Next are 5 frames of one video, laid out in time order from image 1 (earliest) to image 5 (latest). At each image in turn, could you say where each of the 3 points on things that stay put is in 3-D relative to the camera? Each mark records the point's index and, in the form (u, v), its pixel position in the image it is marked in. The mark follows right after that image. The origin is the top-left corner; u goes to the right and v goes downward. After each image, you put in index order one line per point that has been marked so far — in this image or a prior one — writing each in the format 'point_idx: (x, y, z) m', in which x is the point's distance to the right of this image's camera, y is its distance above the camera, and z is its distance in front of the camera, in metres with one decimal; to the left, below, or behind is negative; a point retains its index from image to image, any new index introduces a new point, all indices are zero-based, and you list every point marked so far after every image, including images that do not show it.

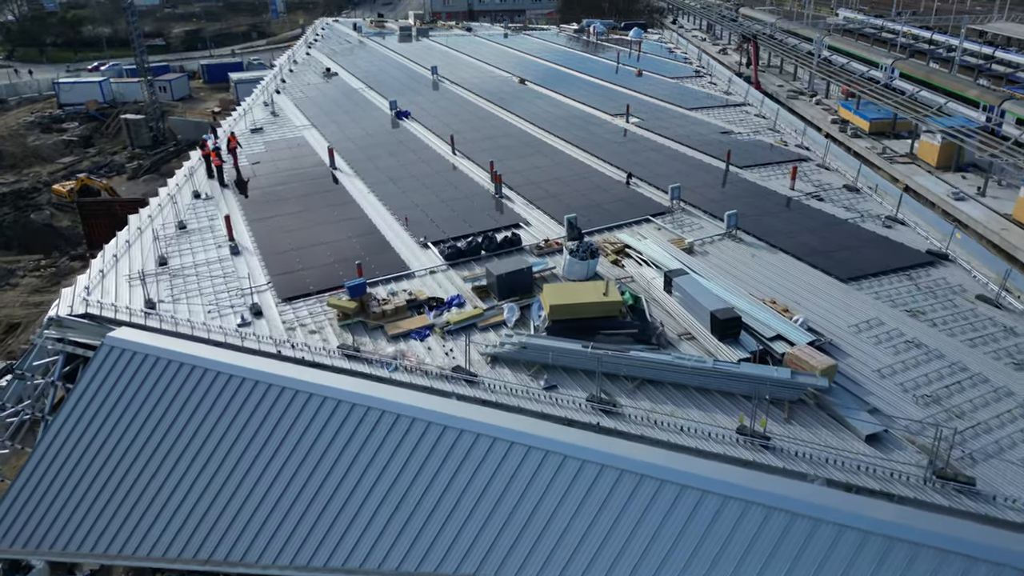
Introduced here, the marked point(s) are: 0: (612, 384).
0: (+2.5, -2.4, +14.4) m
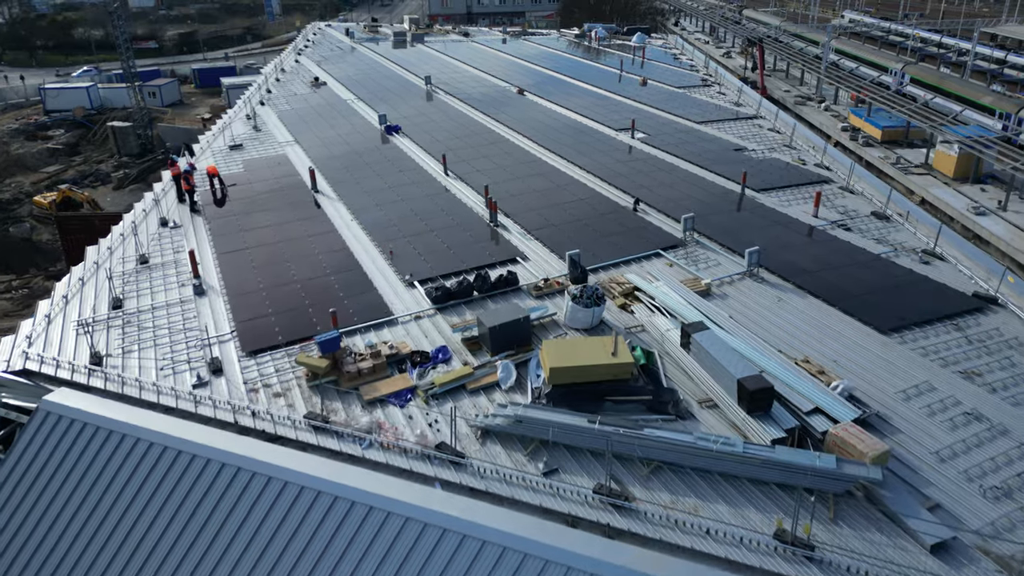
0: (+2.3, -3.8, +12.3) m
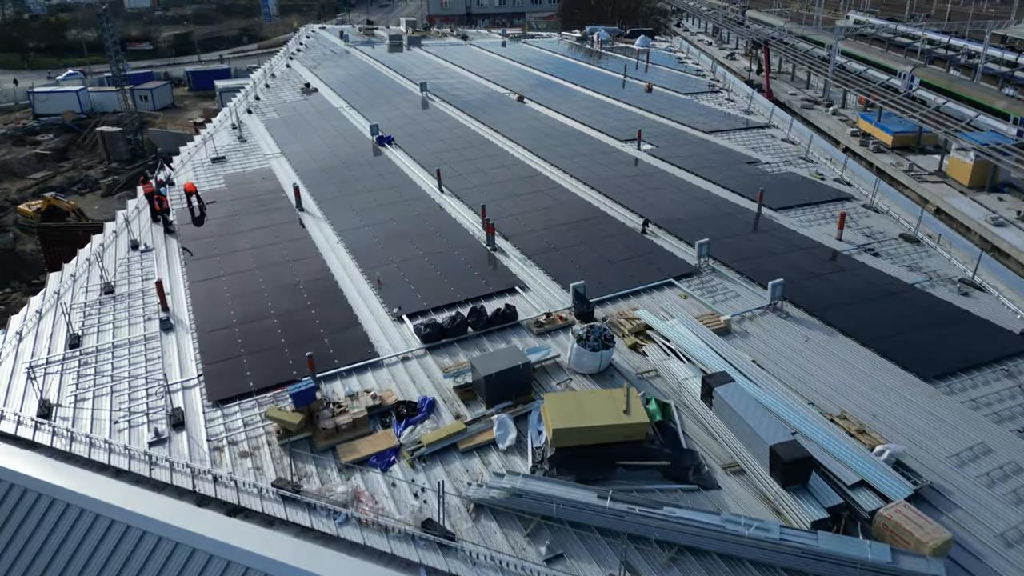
0: (+2.3, -4.8, +10.6) m
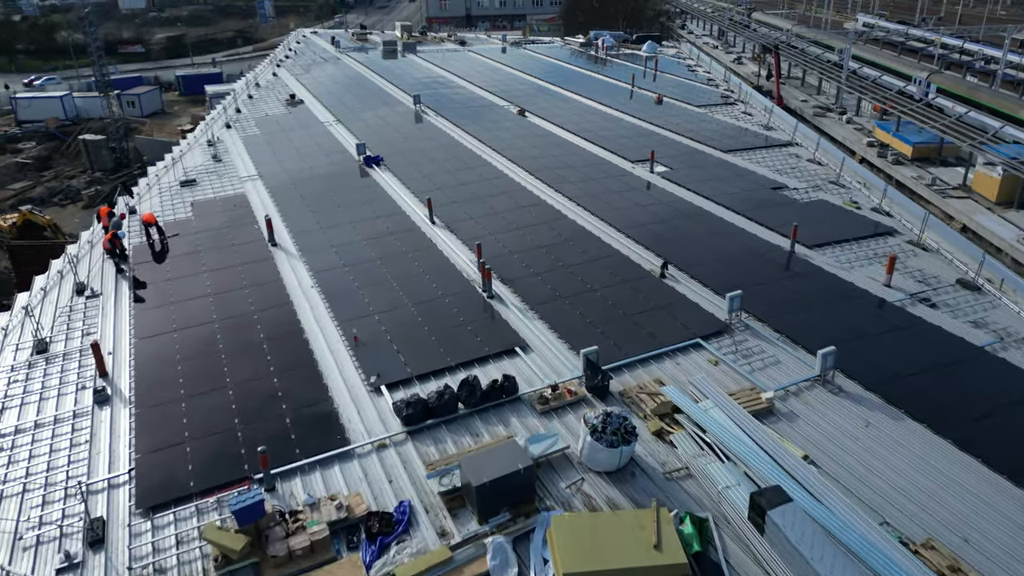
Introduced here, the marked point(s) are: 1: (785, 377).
0: (+2.3, -6.5, +7.9) m
1: (+6.6, -2.1, +14.2) m
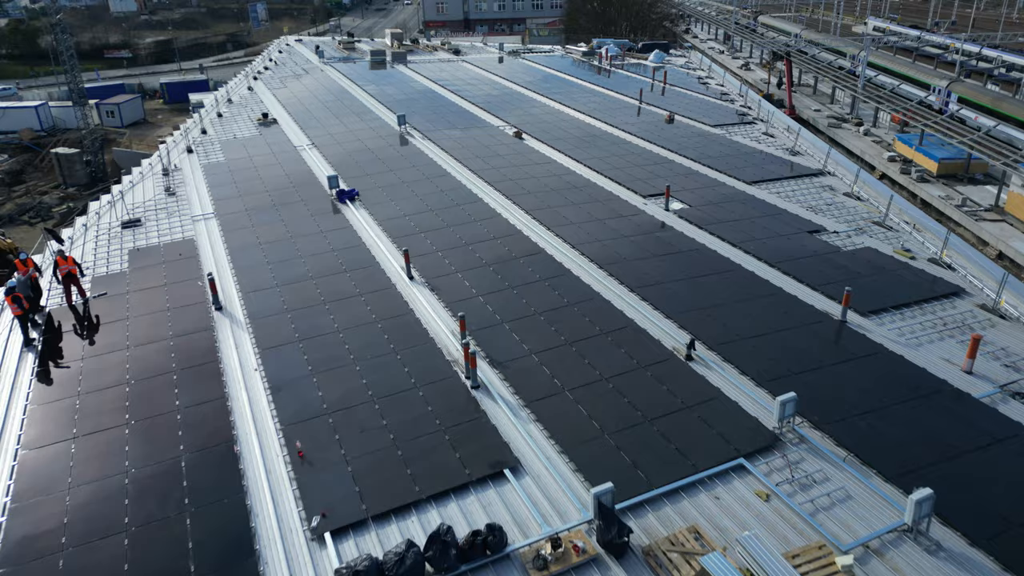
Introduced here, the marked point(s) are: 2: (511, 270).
0: (+2.0, -8.6, +4.4) m
1: (+6.4, -4.3, +10.7) m
2: (0.0, +0.6, +18.7) m
